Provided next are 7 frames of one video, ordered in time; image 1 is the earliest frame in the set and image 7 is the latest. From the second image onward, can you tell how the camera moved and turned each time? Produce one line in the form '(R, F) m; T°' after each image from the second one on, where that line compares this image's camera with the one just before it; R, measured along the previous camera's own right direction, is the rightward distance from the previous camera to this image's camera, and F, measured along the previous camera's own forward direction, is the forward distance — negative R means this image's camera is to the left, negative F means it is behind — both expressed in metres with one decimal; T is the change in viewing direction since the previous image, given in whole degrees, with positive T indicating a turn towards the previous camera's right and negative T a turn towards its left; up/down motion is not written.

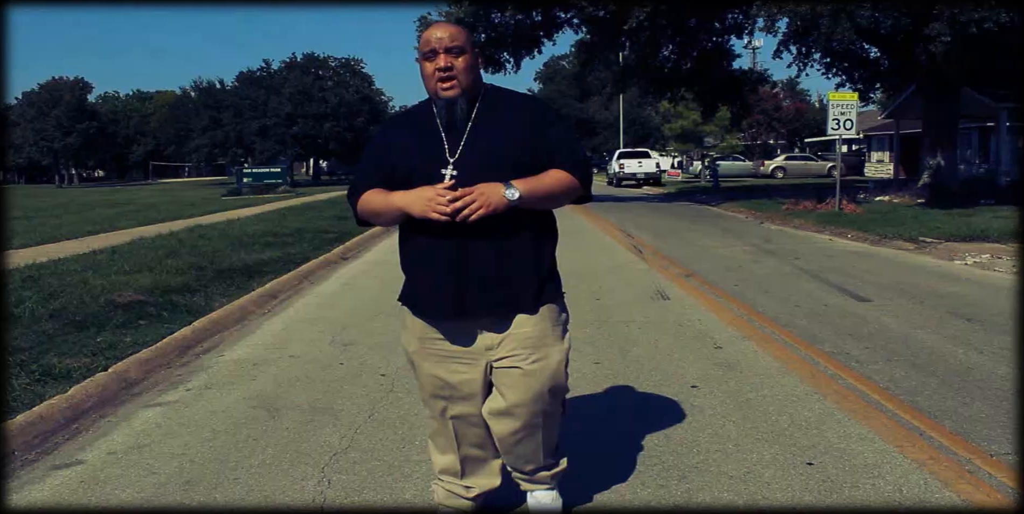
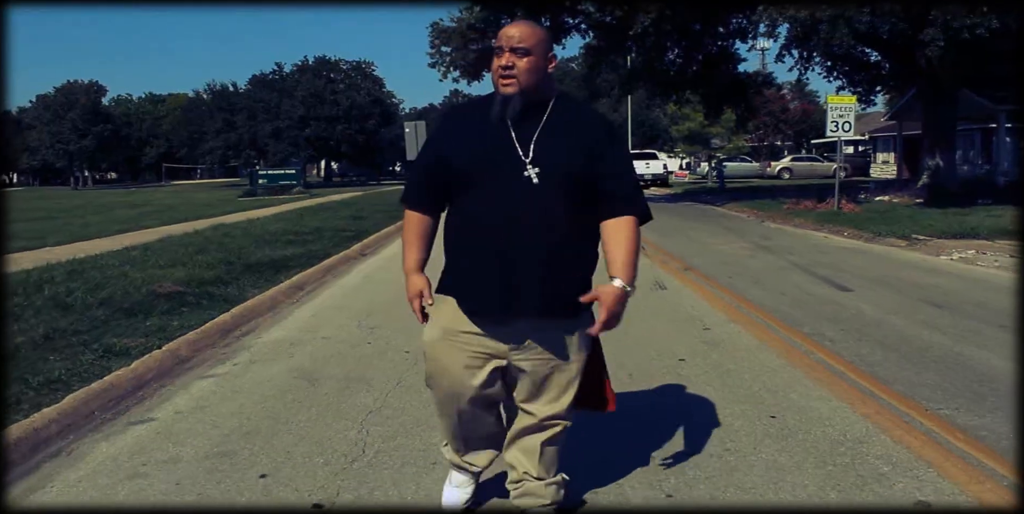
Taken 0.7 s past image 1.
(0.0, -0.9) m; -1°
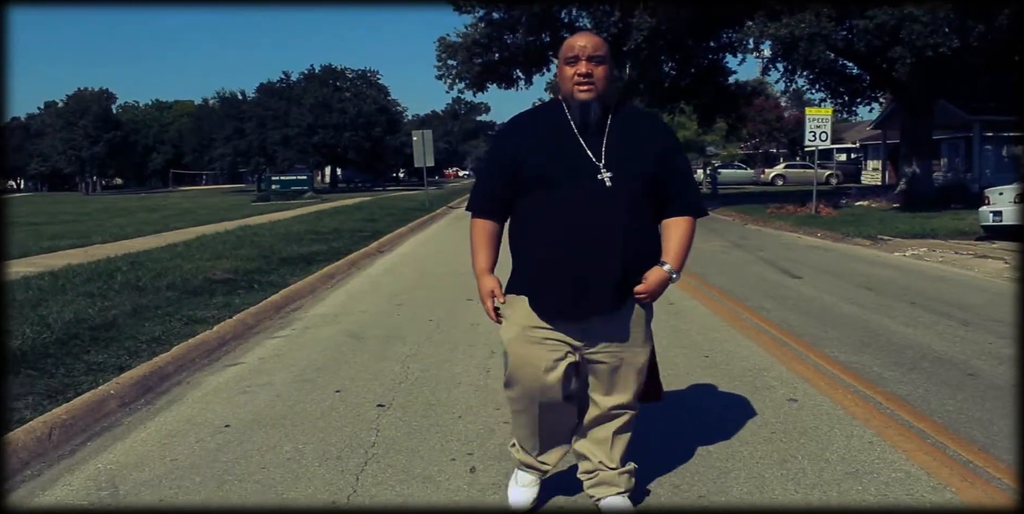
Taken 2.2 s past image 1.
(0.0, -2.1) m; 0°
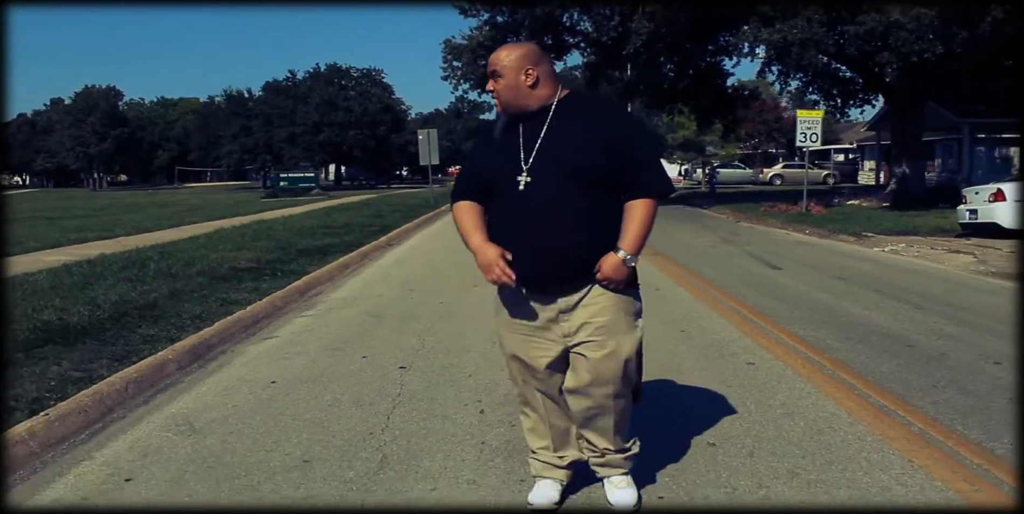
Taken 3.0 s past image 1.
(0.0, -1.2) m; 0°
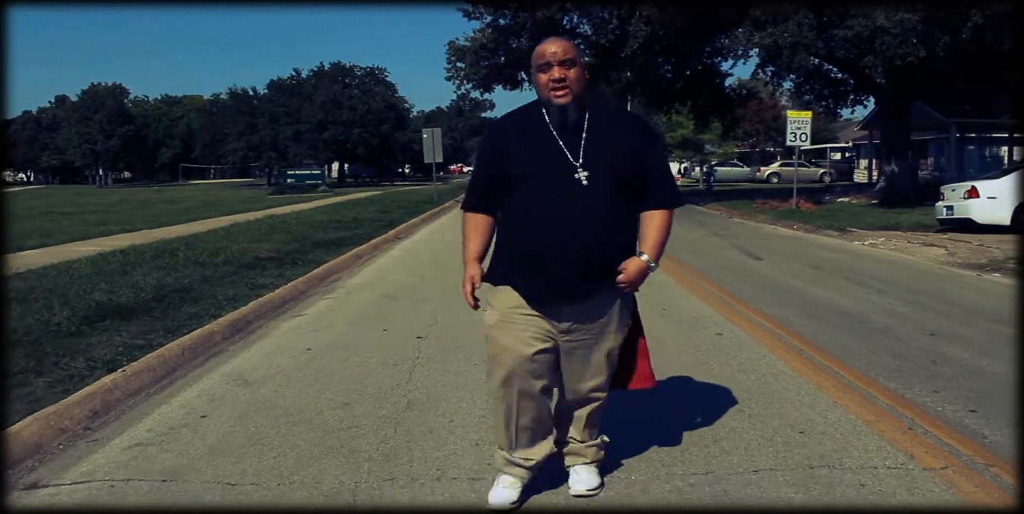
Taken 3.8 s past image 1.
(0.0, -1.2) m; 0°
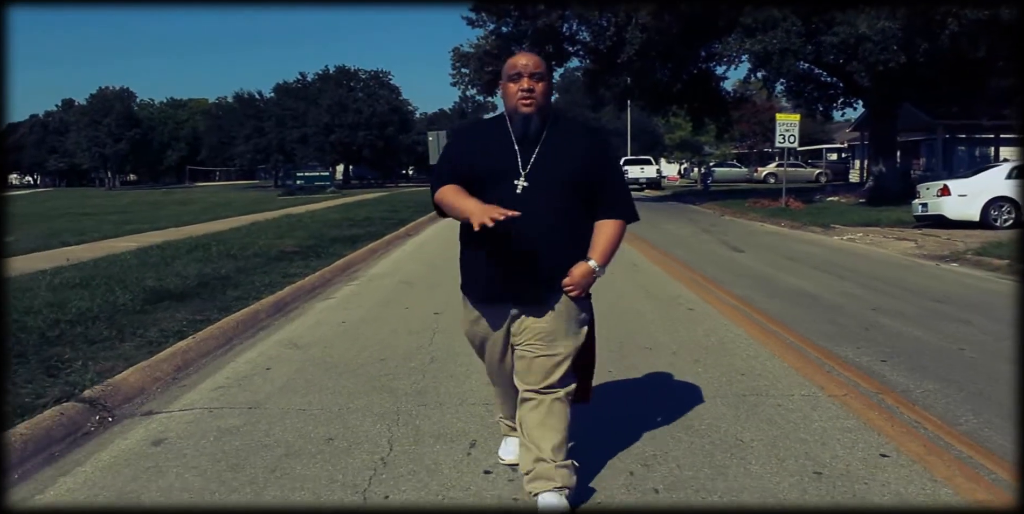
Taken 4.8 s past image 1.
(0.0, -1.6) m; 0°
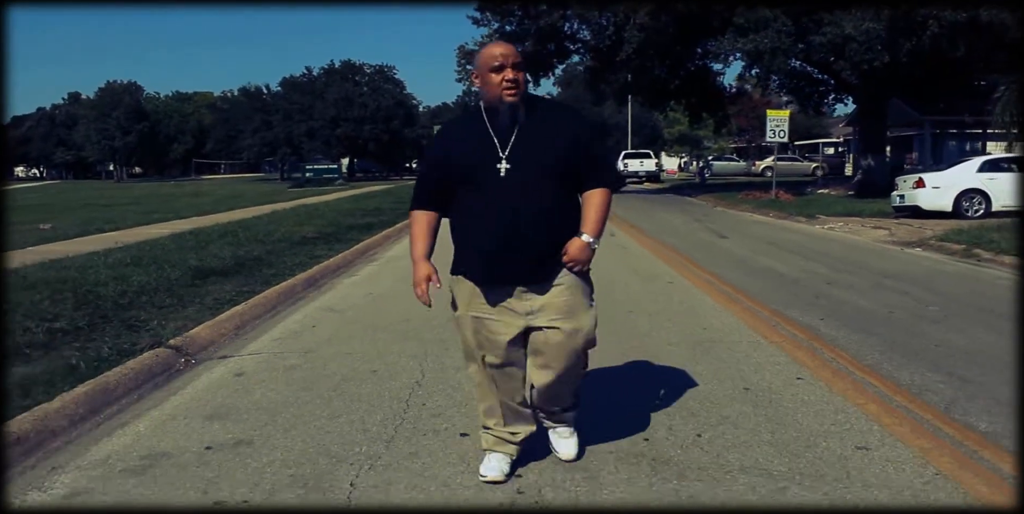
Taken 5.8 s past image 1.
(0.0, -1.6) m; 0°
